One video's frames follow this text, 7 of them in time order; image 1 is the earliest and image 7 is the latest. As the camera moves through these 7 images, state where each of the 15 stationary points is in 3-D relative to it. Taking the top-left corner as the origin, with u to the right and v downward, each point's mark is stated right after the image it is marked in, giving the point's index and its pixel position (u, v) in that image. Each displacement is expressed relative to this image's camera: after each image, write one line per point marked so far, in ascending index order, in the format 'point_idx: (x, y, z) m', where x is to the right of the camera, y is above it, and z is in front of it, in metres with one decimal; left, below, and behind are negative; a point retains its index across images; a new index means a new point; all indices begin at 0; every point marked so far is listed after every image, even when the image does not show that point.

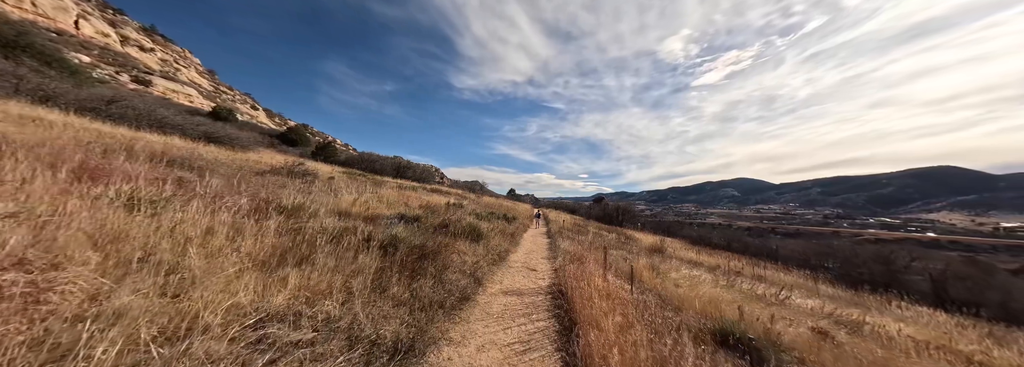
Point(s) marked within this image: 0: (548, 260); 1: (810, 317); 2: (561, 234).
0: (+1.6, -3.5, +9.9) m
1: (+9.3, -4.2, +6.8) m
2: (+4.1, -4.2, +18.0) m
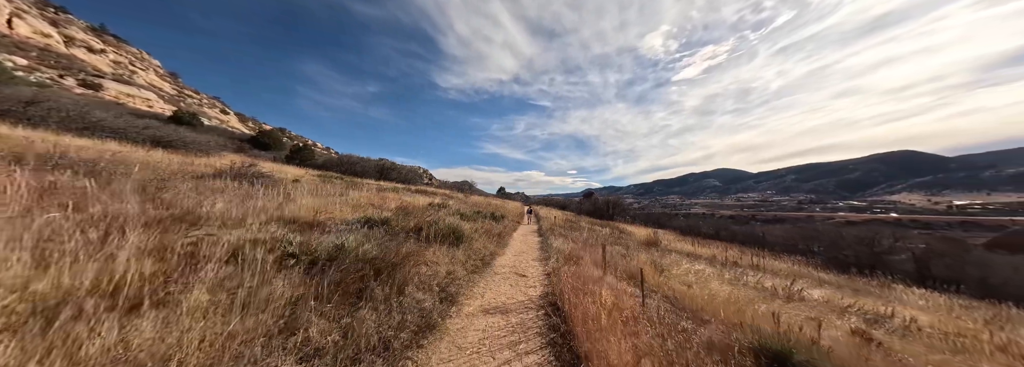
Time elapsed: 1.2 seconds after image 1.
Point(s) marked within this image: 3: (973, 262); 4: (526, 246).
0: (+1.1, -3.2, +8.8) m
1: (+8.9, -3.6, +6.0) m
2: (+3.2, -3.7, +16.9) m
3: (+38.2, -6.5, +17.9) m
4: (+0.8, -3.5, +12.0) m
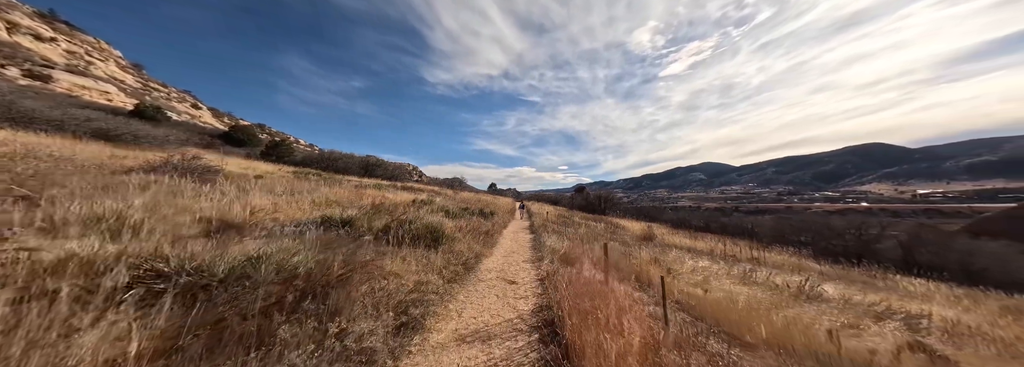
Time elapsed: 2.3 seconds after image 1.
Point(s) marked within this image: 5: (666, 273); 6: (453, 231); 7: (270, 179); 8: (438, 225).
0: (+0.7, -2.9, +7.7) m
1: (+8.6, -3.2, +5.2) m
2: (+2.5, -3.2, +15.9) m
3: (+37.5, -5.5, +18.3) m
4: (+0.2, -3.1, +11.0) m
5: (+5.1, -2.9, +7.2) m
6: (-2.5, -1.9, +8.8) m
7: (-16.9, +0.3, +15.3) m
8: (-2.8, -1.5, +8.2) m
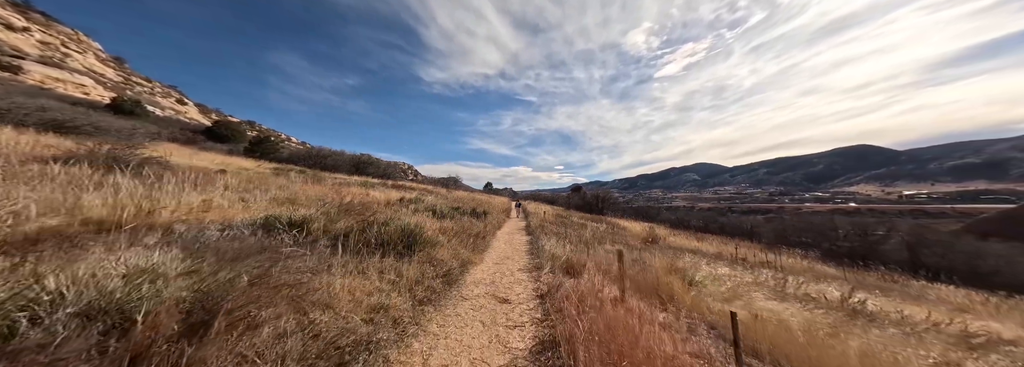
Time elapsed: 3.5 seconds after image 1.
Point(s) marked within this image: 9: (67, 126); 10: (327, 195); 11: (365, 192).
0: (+0.5, -2.7, +6.5) m
1: (+8.4, -3.1, +4.1) m
2: (+2.1, -3.0, +14.7) m
3: (+37.0, -5.5, +17.7) m
4: (0.0, -2.9, +9.7) m
5: (+4.9, -2.7, +6.1) m
6: (-2.7, -1.8, +7.5) m
7: (-17.2, +0.5, +13.7) m
8: (-3.0, -1.3, +6.9) m
9: (-38.7, +4.9, +18.7) m
10: (-9.8, -0.6, +11.6) m
11: (-12.0, -0.7, +17.8) m
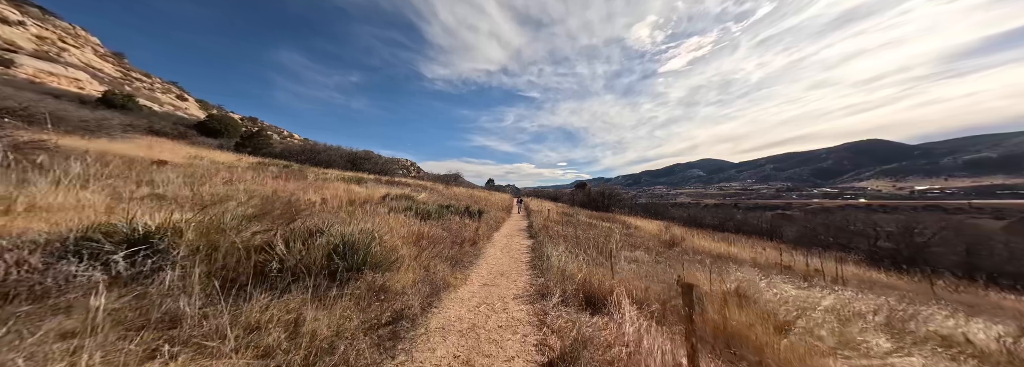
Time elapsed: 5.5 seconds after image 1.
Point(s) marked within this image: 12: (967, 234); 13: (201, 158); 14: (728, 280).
0: (+0.4, -2.5, +4.4) m
1: (+8.3, -2.9, +1.9) m
2: (+2.0, -2.7, +12.6) m
3: (+37.0, -5.1, +15.4) m
4: (-0.1, -2.7, +7.6) m
5: (+4.7, -2.5, +3.9) m
6: (-2.8, -1.5, +5.4) m
7: (-17.3, +0.9, +11.6) m
8: (-3.2, -1.1, +4.7) m
9: (-38.8, +5.3, +16.7) m
10: (-9.9, -0.3, +9.5) m
11: (-12.1, -0.3, +15.7) m
12: (+38.1, -4.2, +18.2) m
13: (-27.9, +2.5, +19.0) m
14: (+5.9, -2.7, +5.9) m
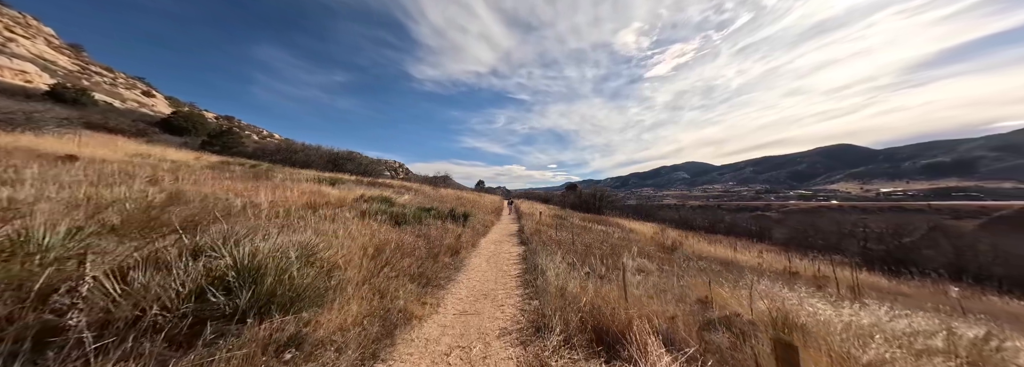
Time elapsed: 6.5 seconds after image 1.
0: (+0.1, -2.4, +3.1) m
1: (+8.1, -2.8, +1.0) m
2: (+1.5, -2.7, +11.4) m
3: (+36.3, -5.1, +15.6) m
4: (-0.5, -2.6, +6.3) m
5: (+4.5, -2.5, +2.8) m
6: (-3.1, -1.5, +4.0) m
7: (-17.8, +0.8, +9.7) m
8: (-3.4, -1.1, +3.4) m
9: (-39.5, +5.3, +13.9) m
10: (-10.4, -0.3, +7.8) m
11: (-12.7, -0.4, +13.9) m
12: (+37.3, -4.3, +18.5) m
13: (-28.7, +2.5, +16.6) m
14: (+5.6, -2.6, +4.9) m
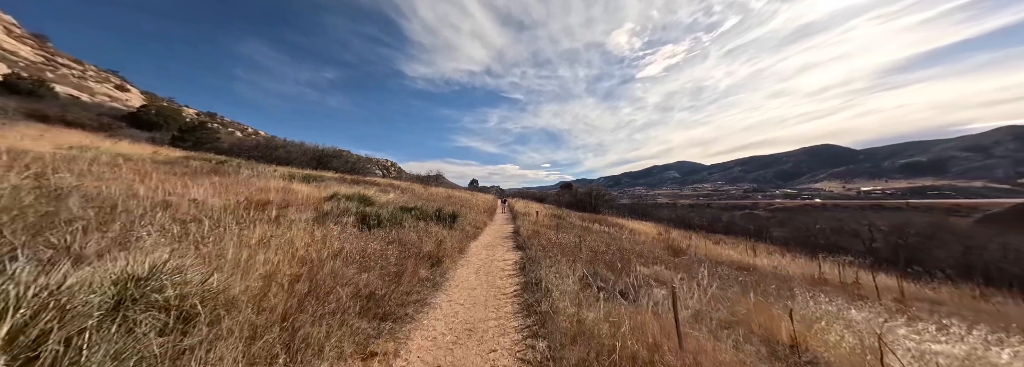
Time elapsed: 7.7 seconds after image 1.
0: (+0.1, -2.2, +1.7) m
1: (+8.2, -2.6, -0.2) m
2: (+1.2, -2.5, +10.0) m
3: (+35.9, -4.9, +15.2) m
4: (-0.6, -2.4, +4.8) m
5: (+4.5, -2.3, +1.5) m
6: (-3.1, -1.3, +2.5) m
7: (-18.0, +1.0, +7.7) m
8: (-3.4, -0.9, +1.8) m
9: (-39.8, +5.5, +11.3) m
10: (-10.5, -0.1, +6.1) m
11: (-13.1, -0.2, +12.1) m
12: (+36.8, -4.0, +18.1) m
13: (-29.1, +2.7, +14.3) m
14: (+5.5, -2.4, +3.6) m
